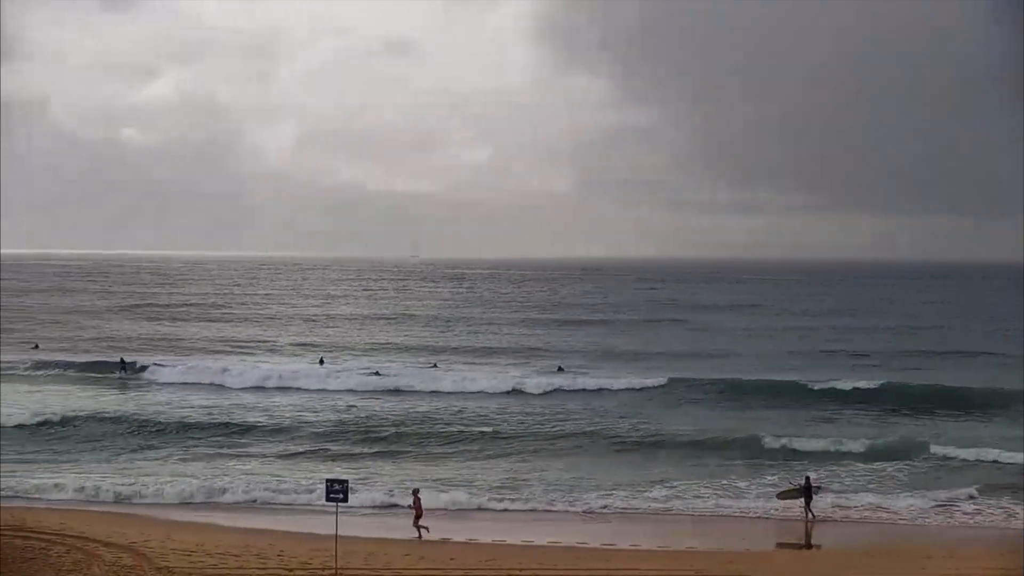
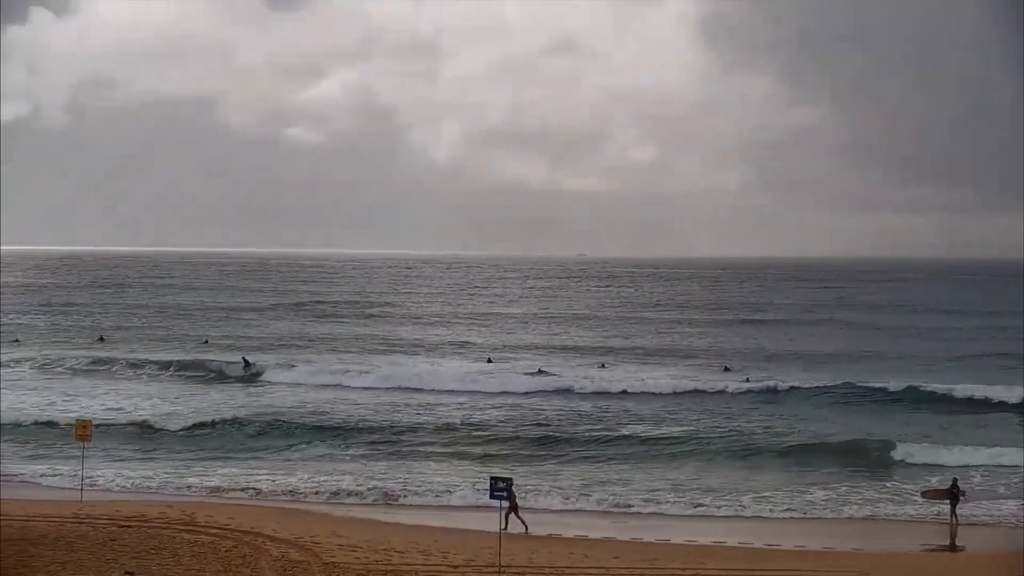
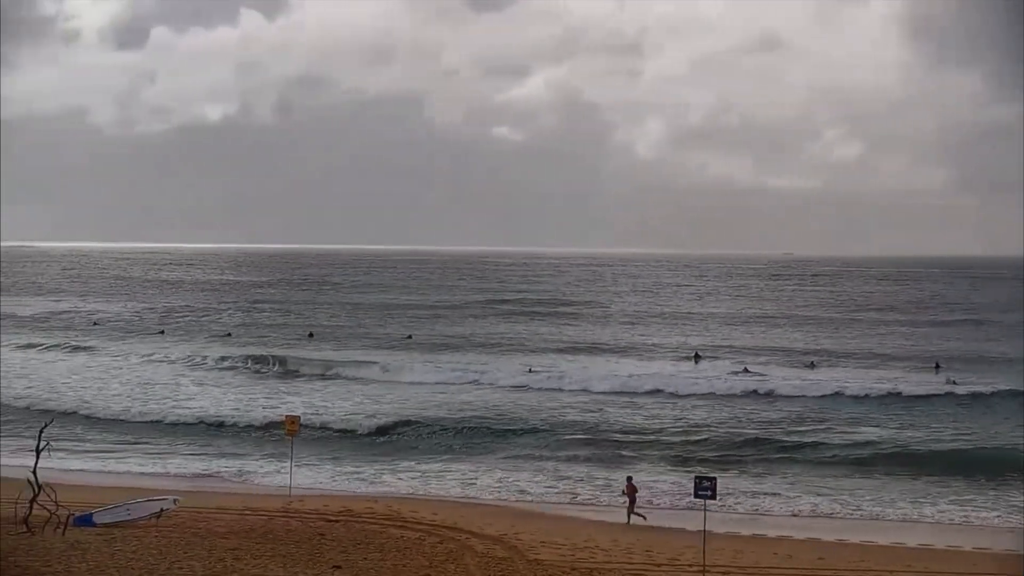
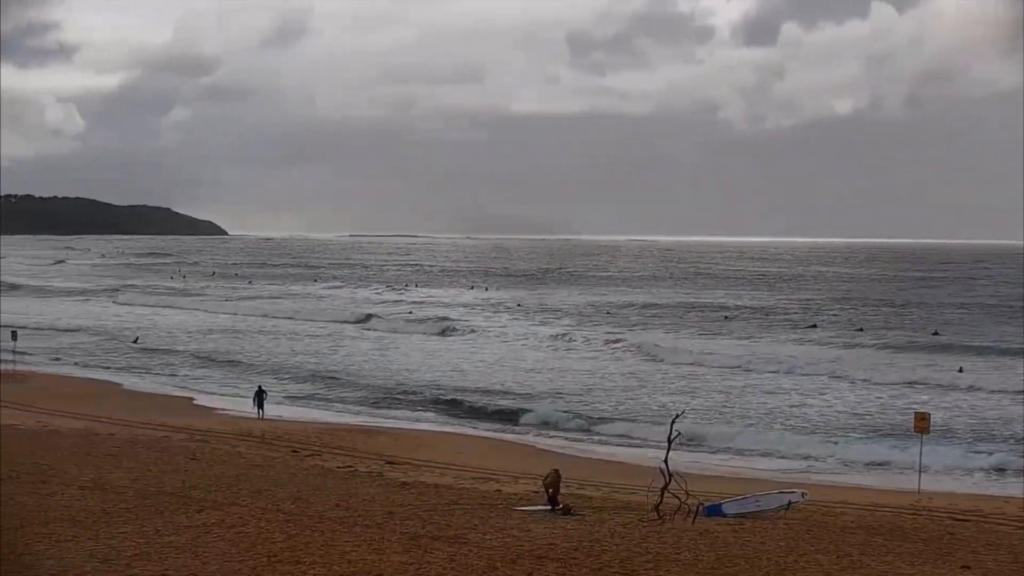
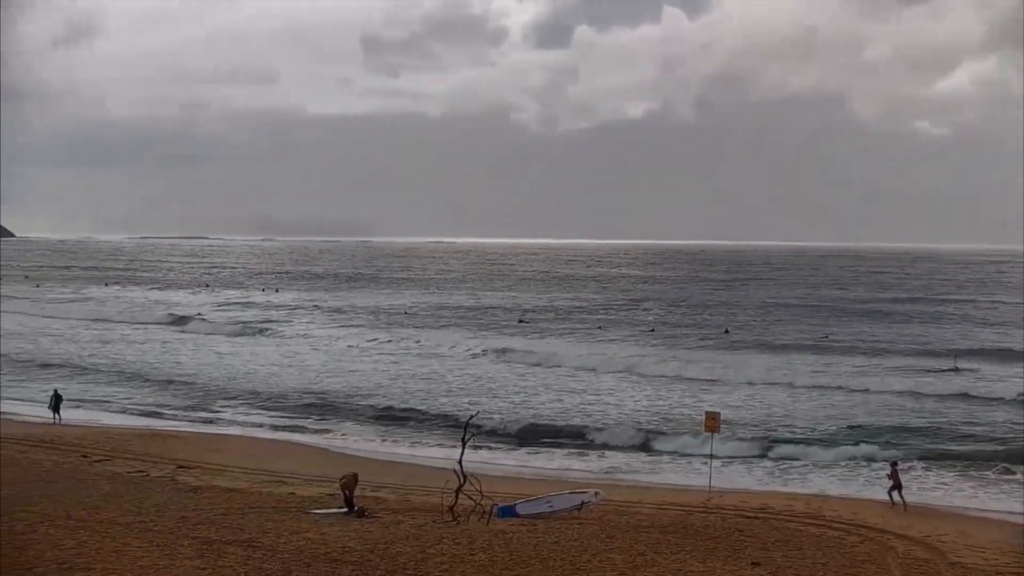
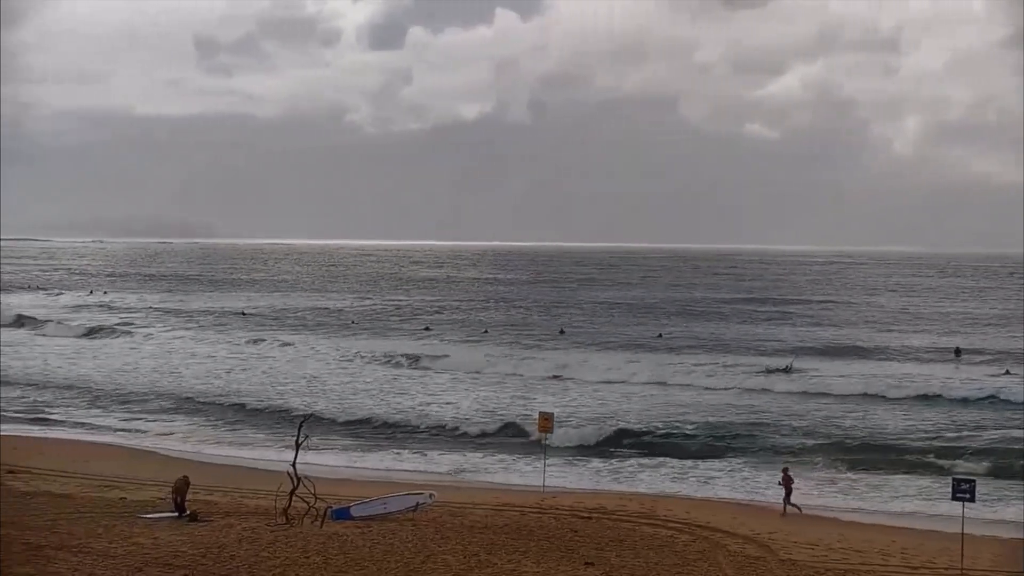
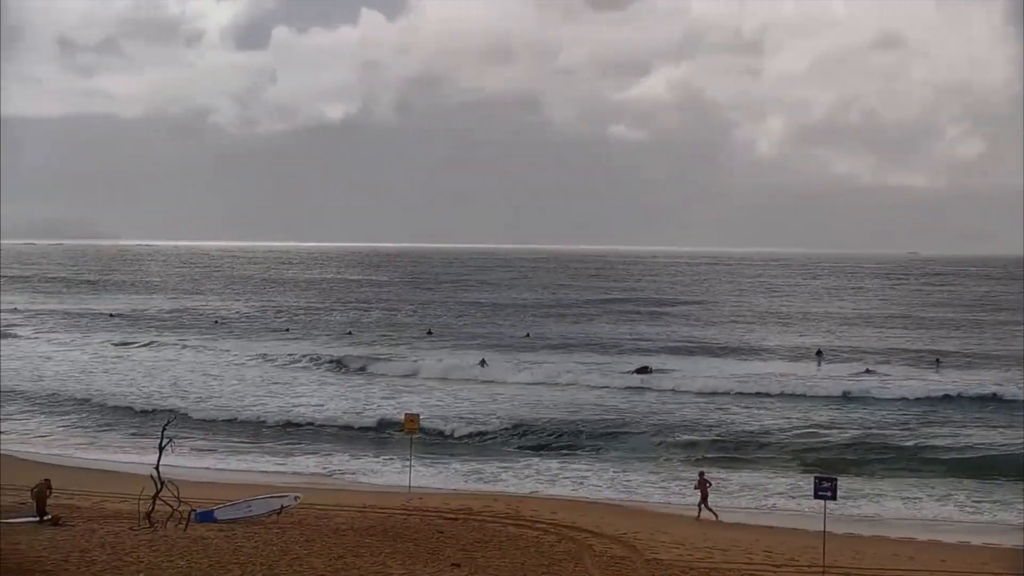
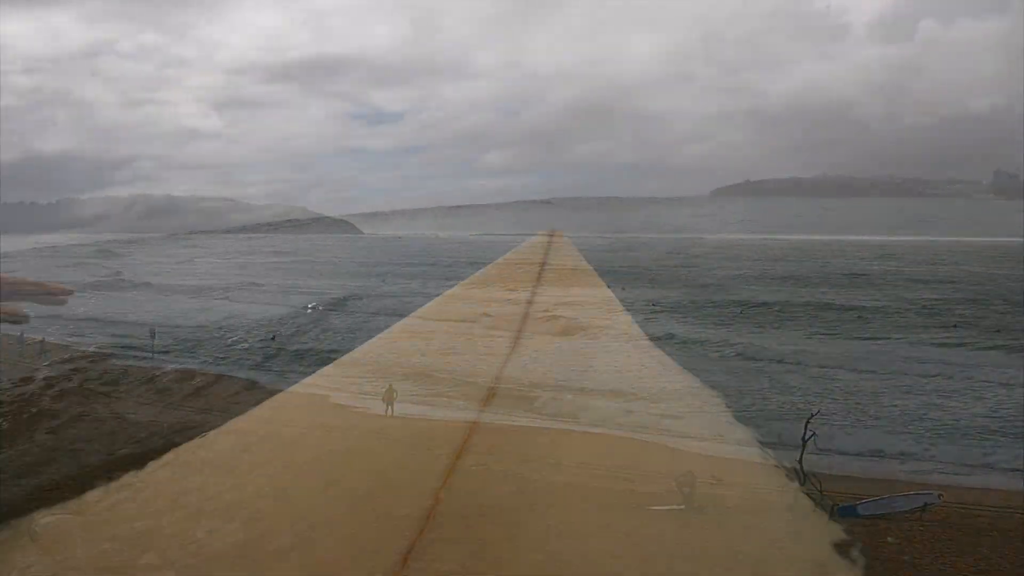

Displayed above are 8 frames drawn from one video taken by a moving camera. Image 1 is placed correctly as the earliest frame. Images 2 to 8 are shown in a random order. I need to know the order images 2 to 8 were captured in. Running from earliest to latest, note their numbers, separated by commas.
2, 3, 7, 6, 5, 4, 8
